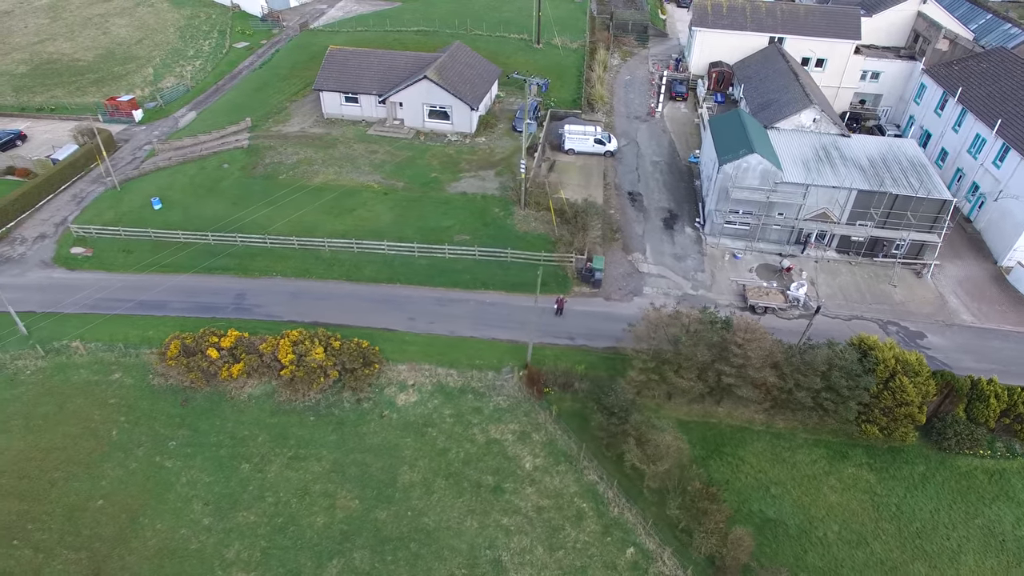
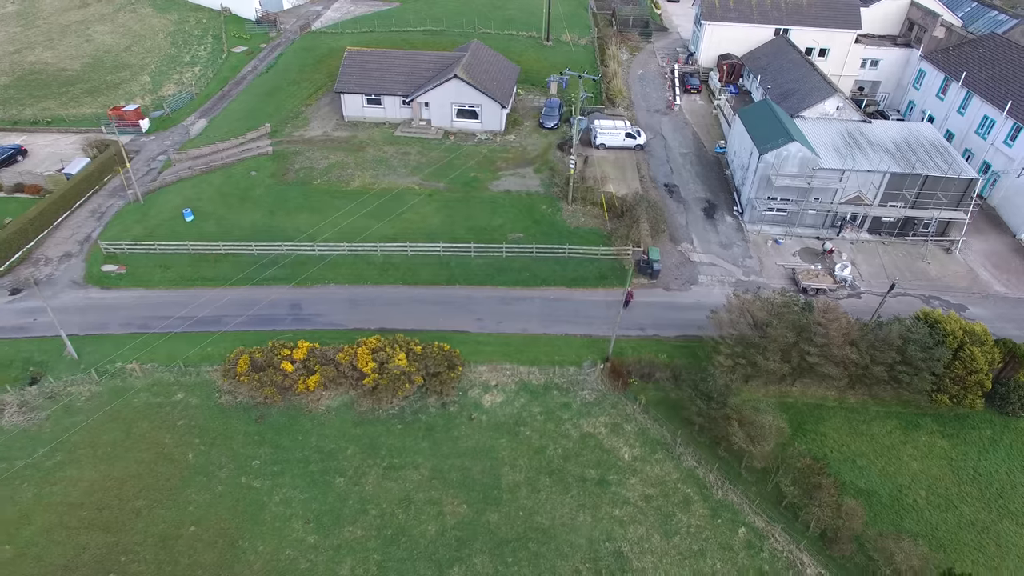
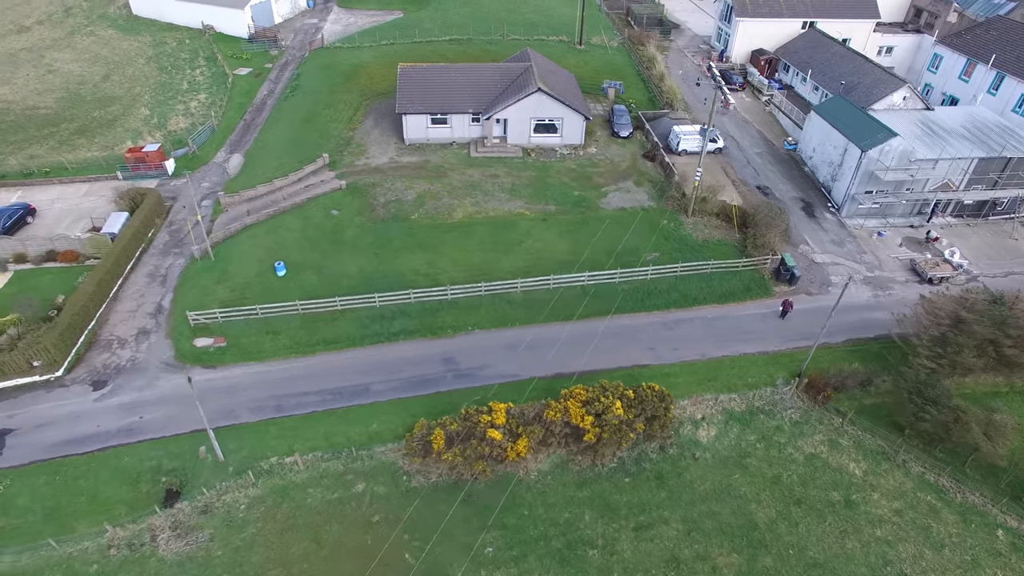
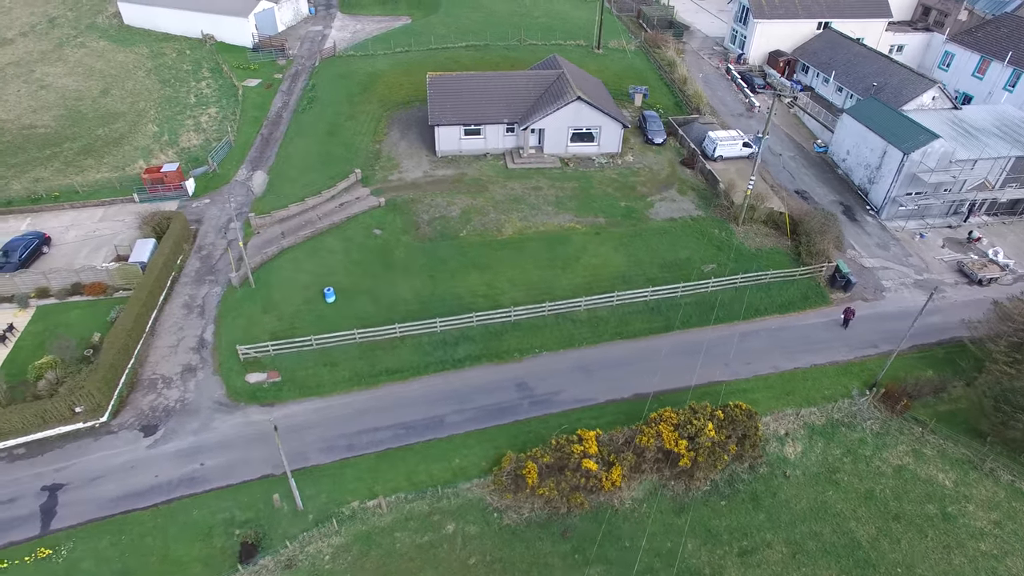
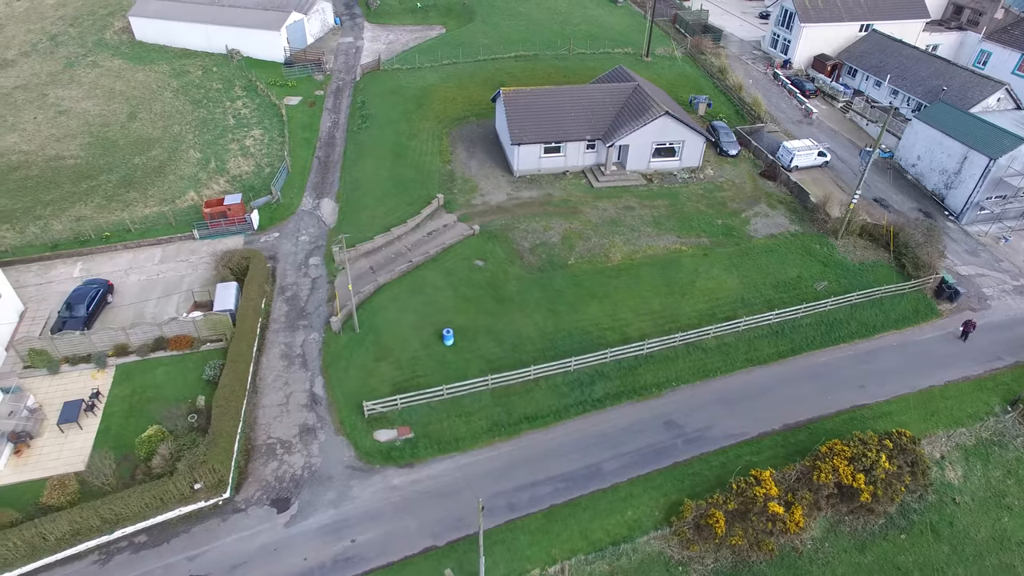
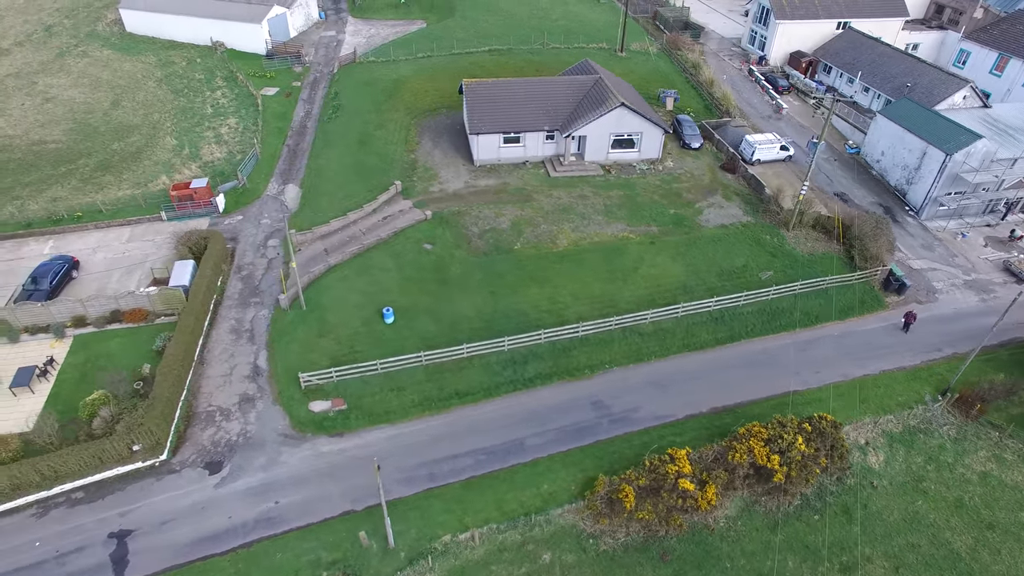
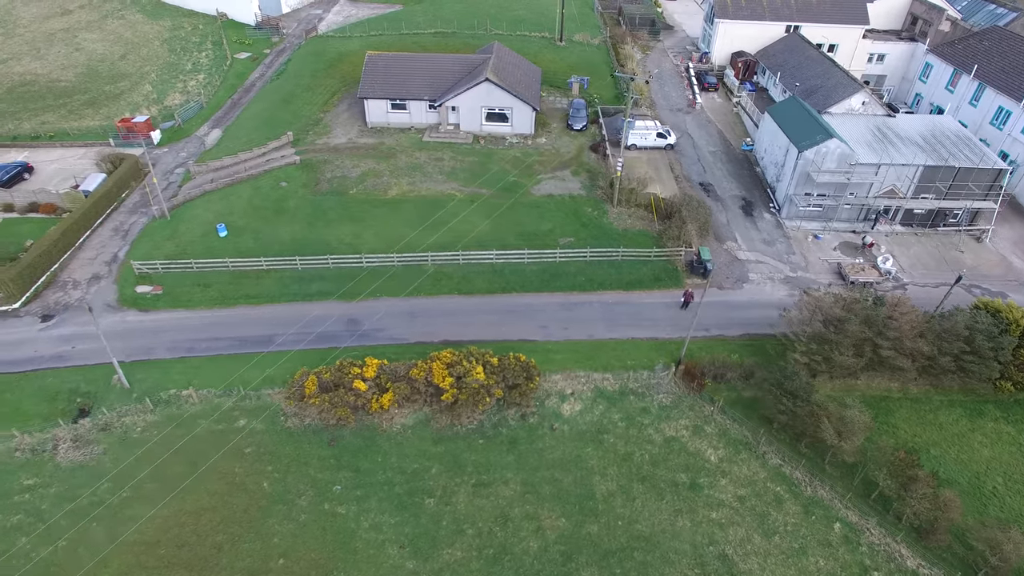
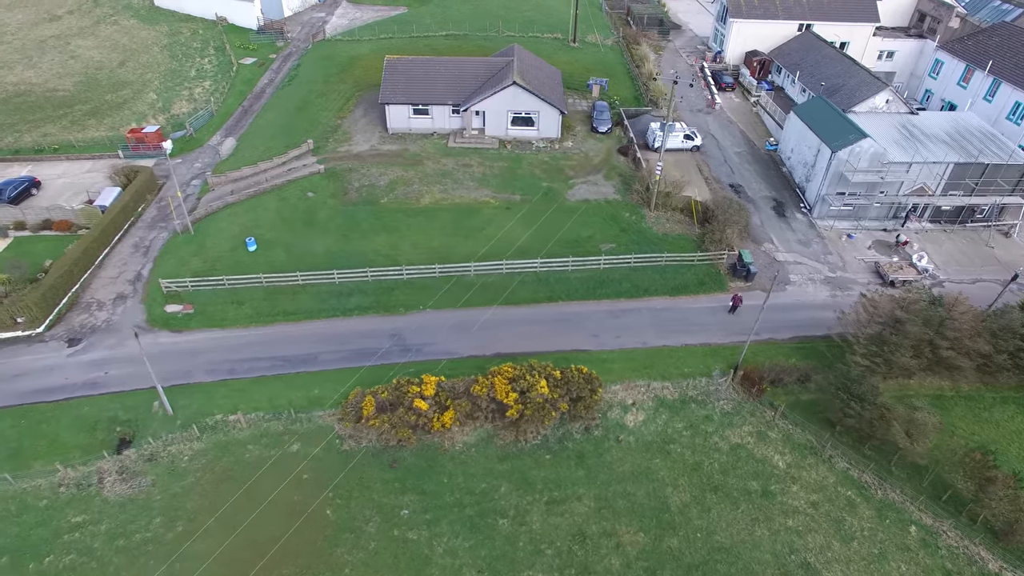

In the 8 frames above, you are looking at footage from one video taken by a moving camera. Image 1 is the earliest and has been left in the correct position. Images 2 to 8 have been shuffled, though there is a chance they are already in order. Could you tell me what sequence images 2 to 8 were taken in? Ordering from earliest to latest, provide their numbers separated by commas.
2, 7, 8, 3, 4, 6, 5
